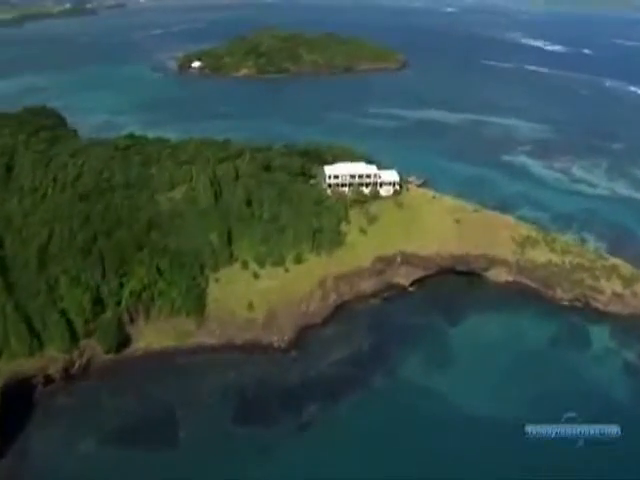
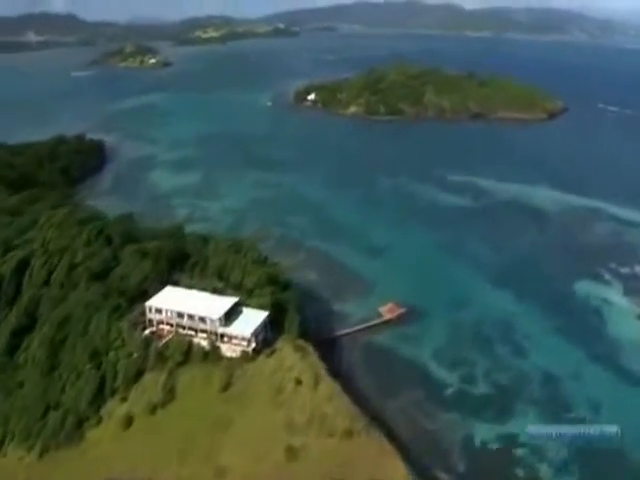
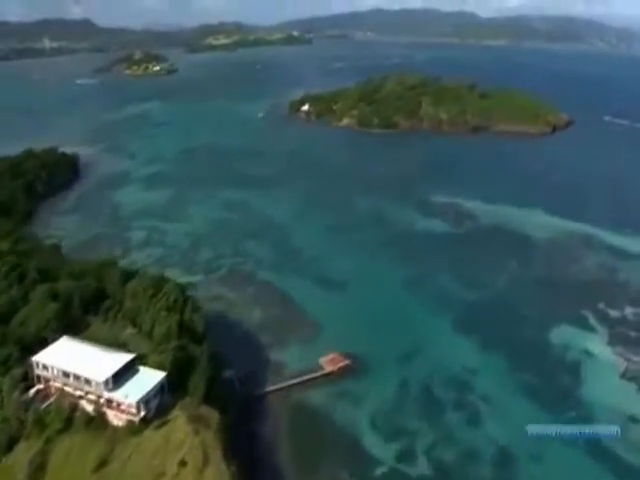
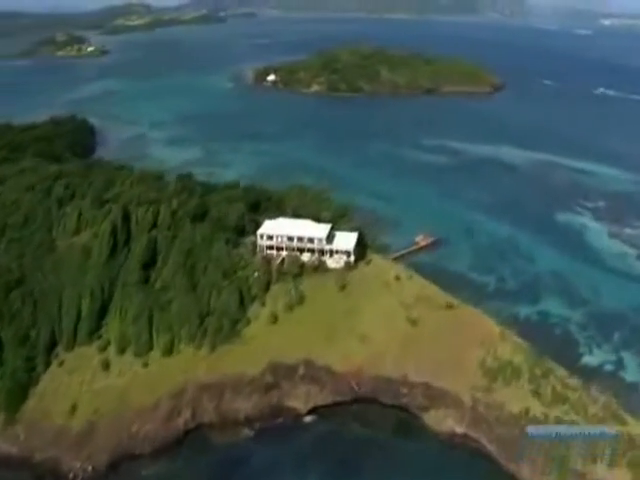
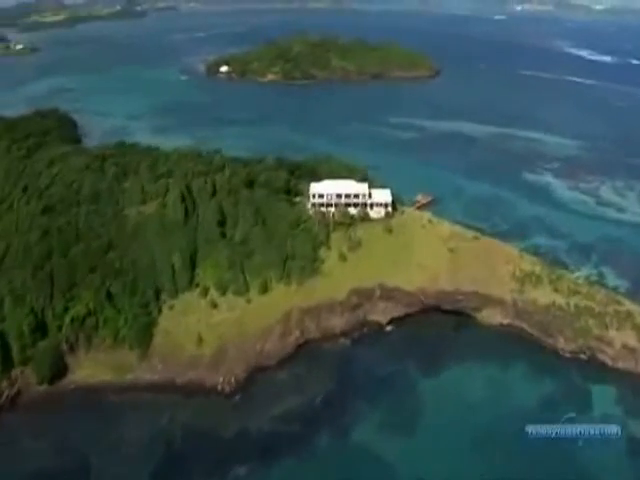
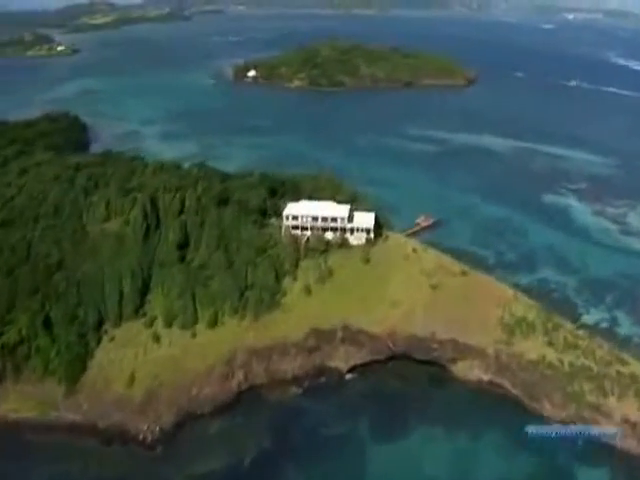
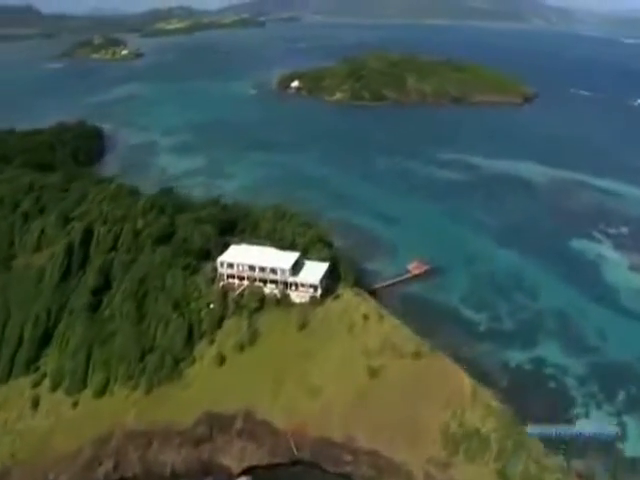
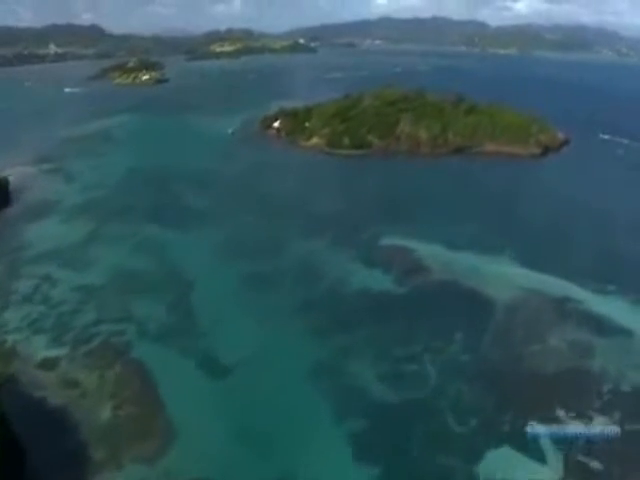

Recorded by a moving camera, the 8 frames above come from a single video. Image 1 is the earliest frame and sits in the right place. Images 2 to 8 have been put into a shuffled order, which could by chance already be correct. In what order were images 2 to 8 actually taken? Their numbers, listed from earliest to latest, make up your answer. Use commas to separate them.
5, 6, 4, 7, 2, 3, 8
